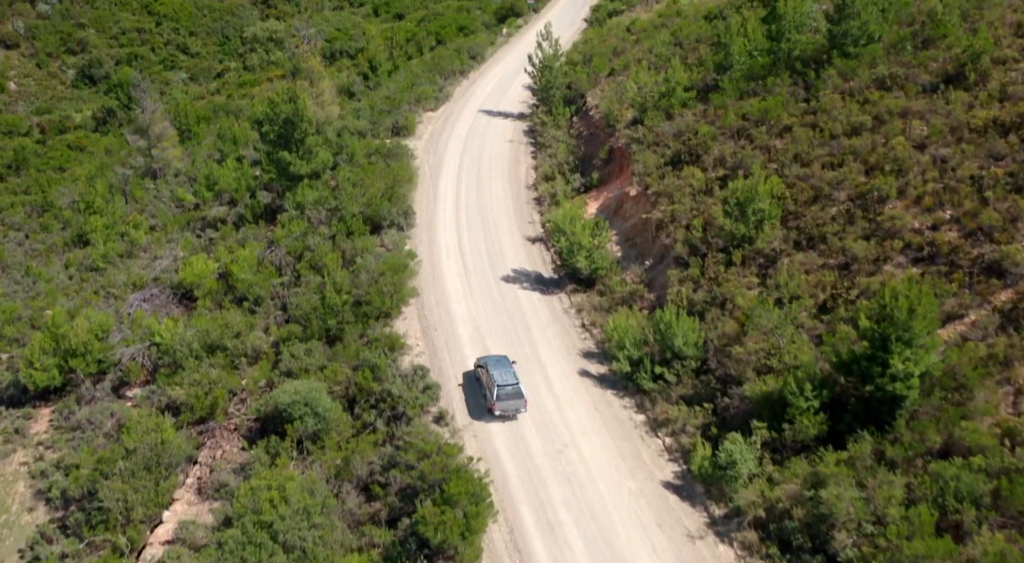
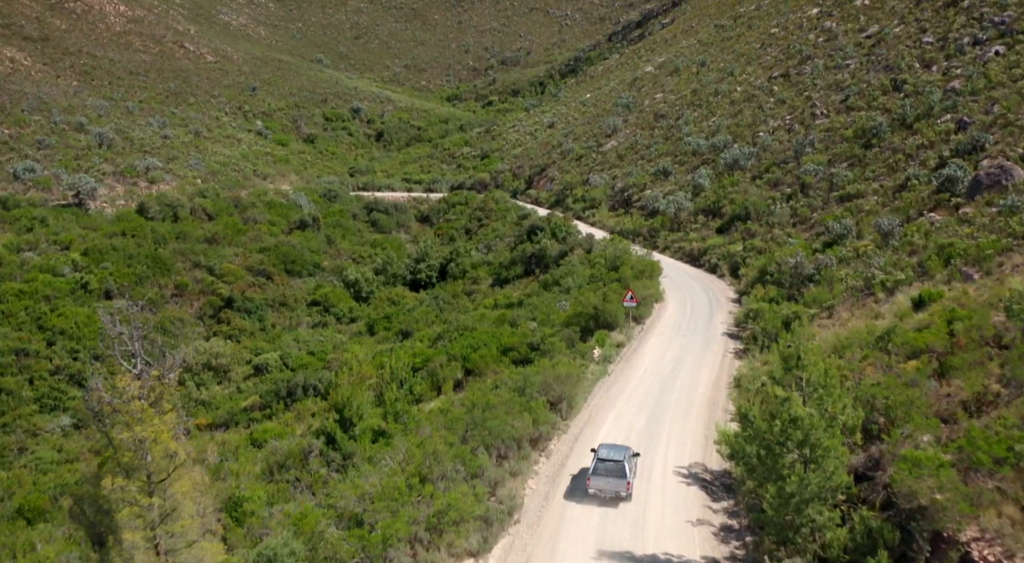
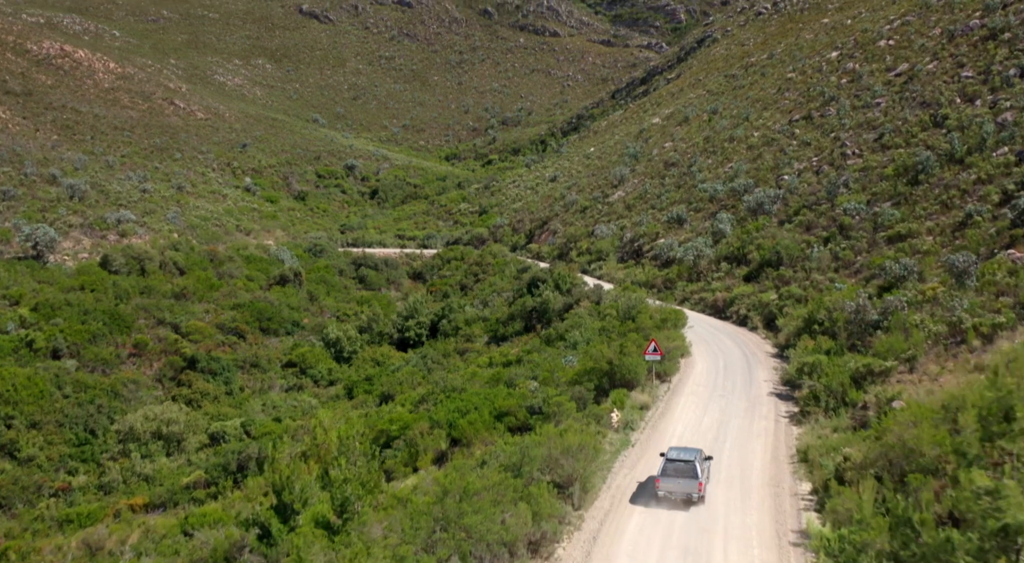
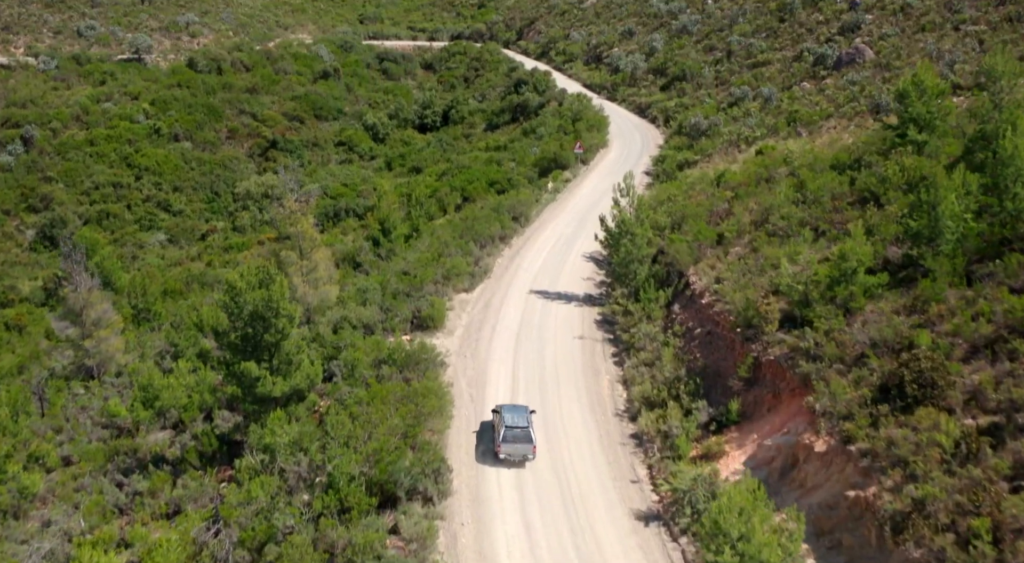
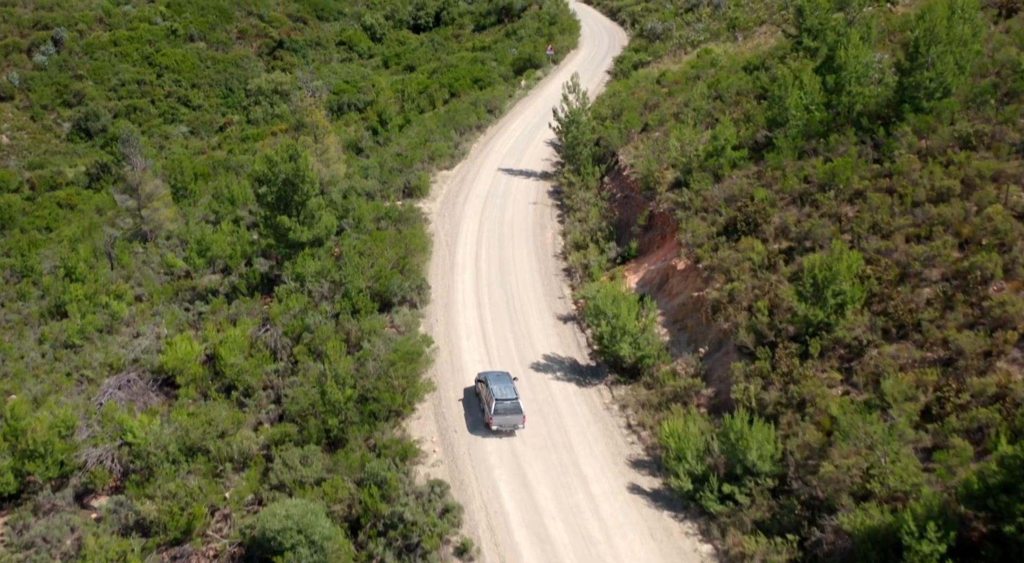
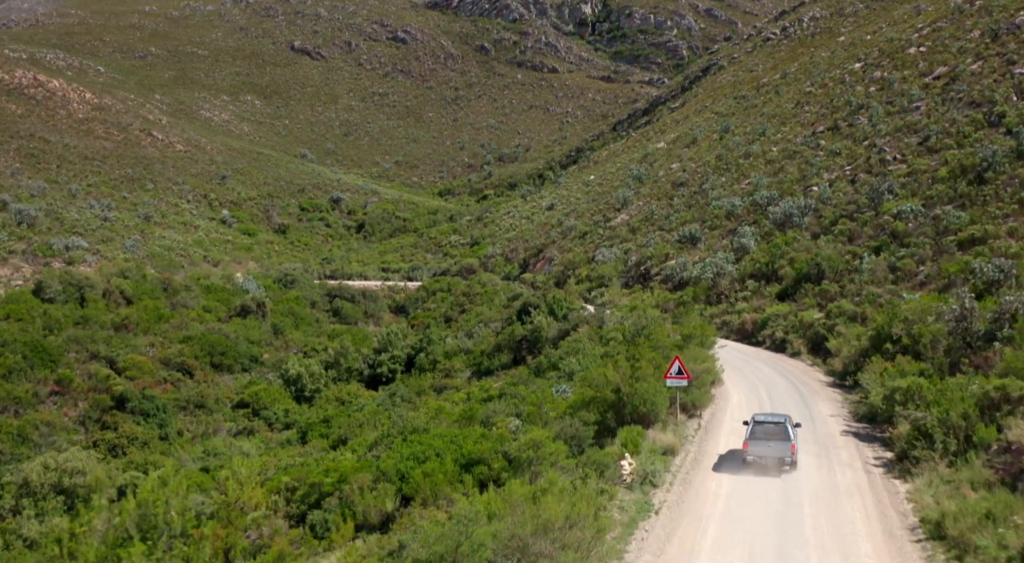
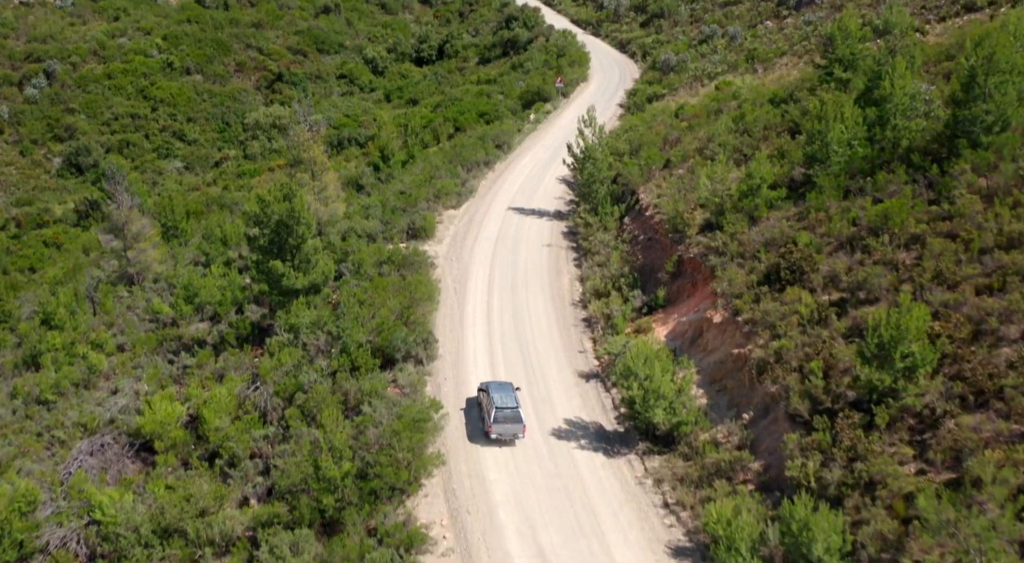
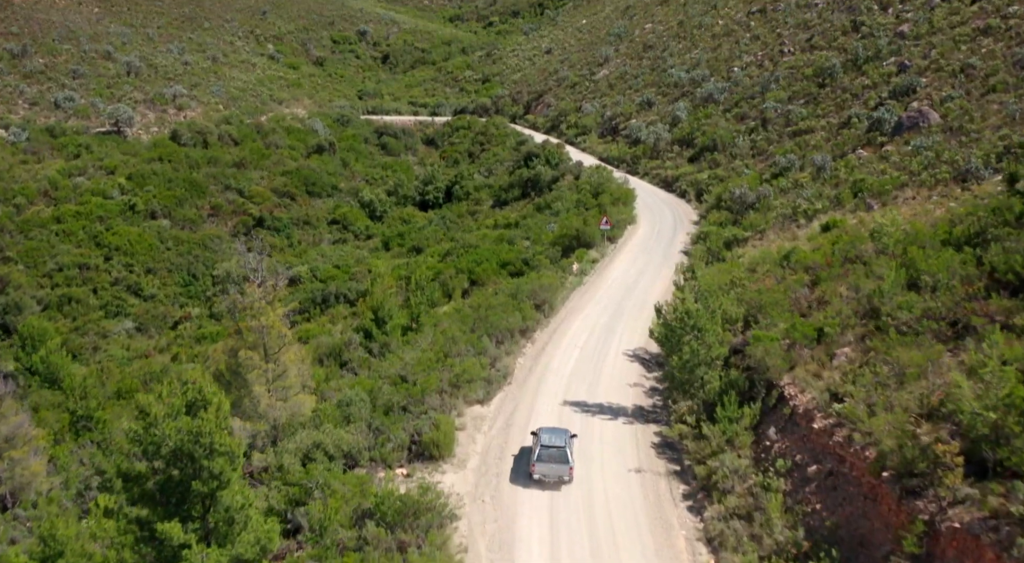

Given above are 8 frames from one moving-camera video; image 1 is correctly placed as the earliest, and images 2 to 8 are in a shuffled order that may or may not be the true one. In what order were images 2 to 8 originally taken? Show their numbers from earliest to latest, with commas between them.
5, 7, 4, 8, 2, 3, 6
